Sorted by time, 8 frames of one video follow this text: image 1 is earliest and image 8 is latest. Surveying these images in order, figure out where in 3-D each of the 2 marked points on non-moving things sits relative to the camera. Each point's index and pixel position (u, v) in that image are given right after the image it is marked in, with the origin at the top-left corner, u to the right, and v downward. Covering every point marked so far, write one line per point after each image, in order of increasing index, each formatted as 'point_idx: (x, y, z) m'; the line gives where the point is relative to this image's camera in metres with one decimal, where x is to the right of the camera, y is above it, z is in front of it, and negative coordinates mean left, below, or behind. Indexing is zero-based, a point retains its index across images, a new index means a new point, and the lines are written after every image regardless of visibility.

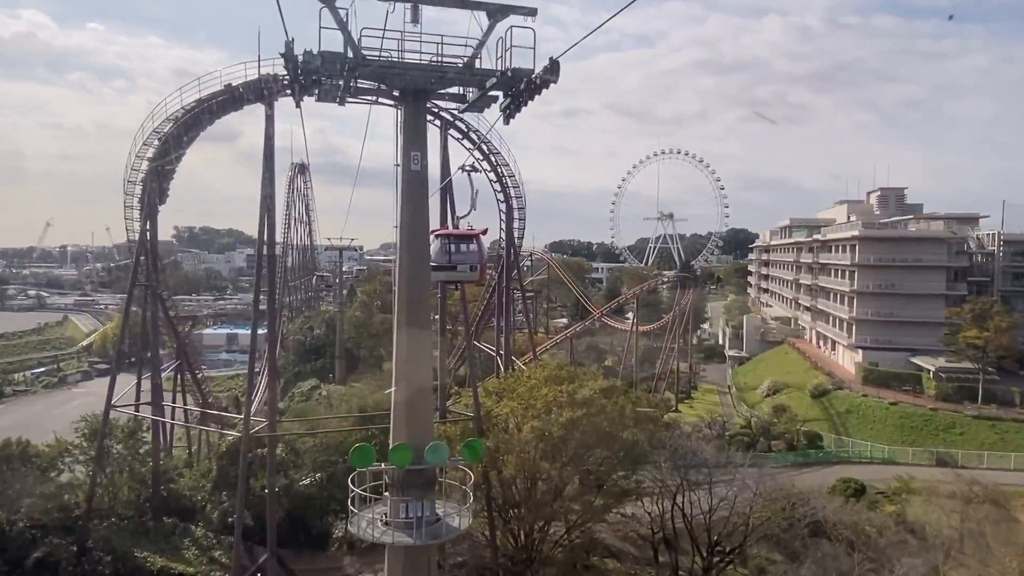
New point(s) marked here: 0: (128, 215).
0: (-7.1, +1.4, +13.5) m
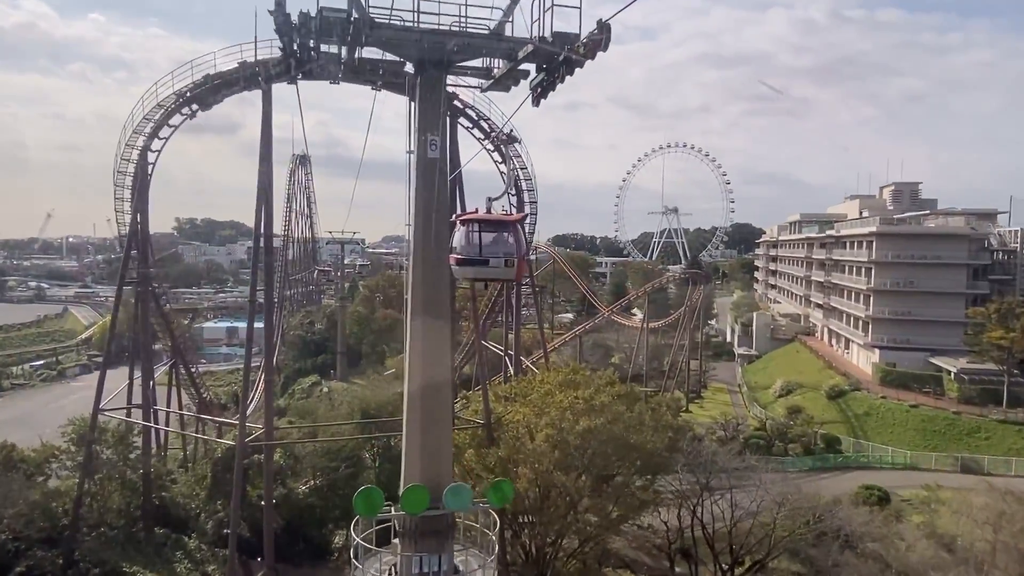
0: (-6.9, +1.5, +12.8) m
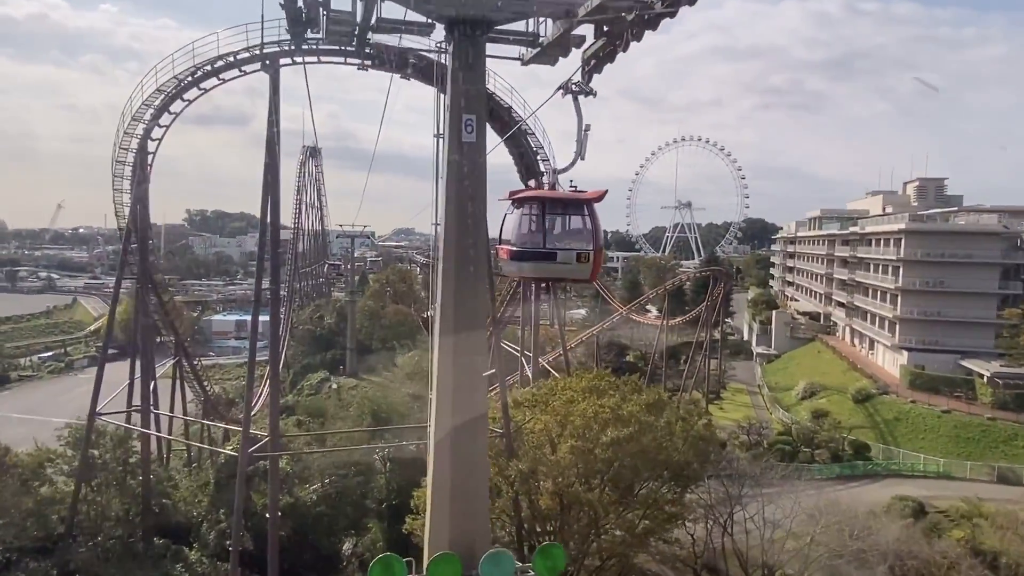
0: (-6.6, +1.5, +12.1) m
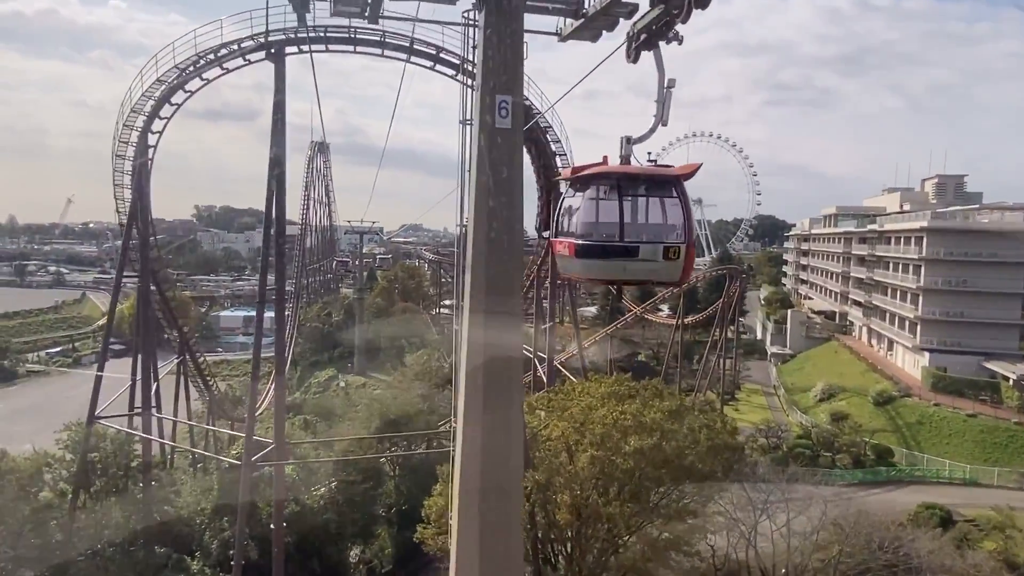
0: (-6.3, +1.6, +11.7) m
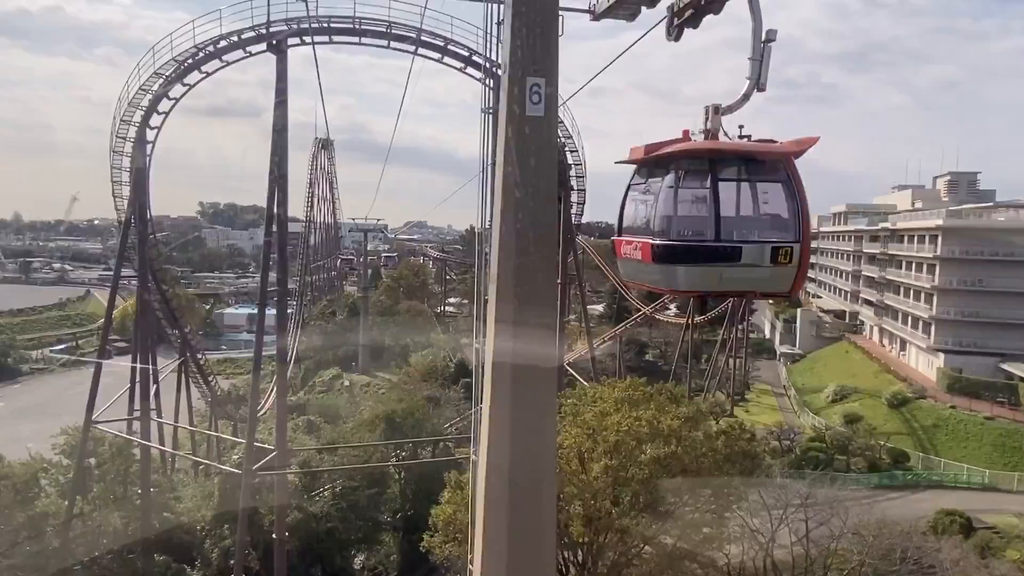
0: (-6.2, +1.6, +11.4) m
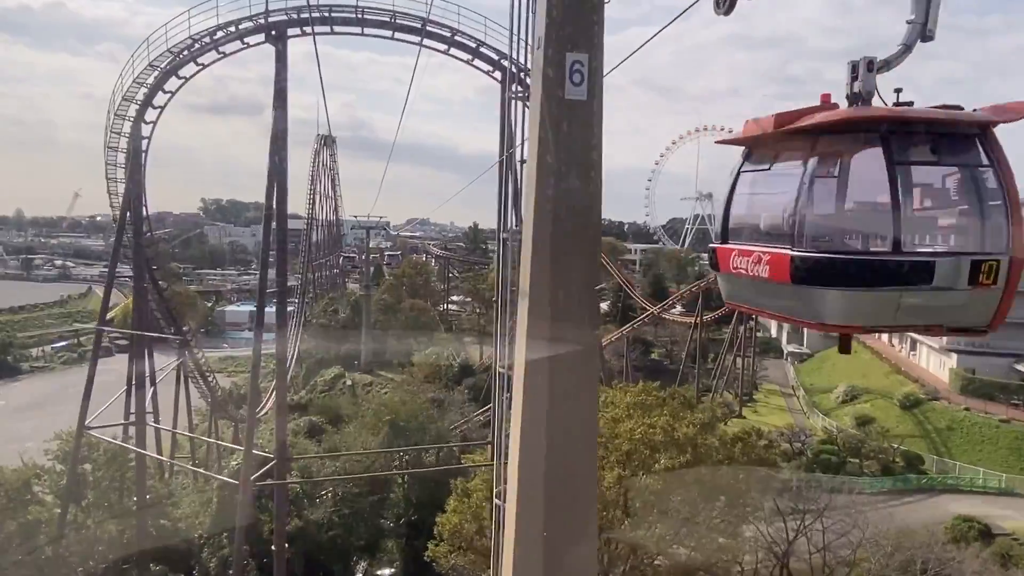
0: (-6.1, +1.6, +11.0) m
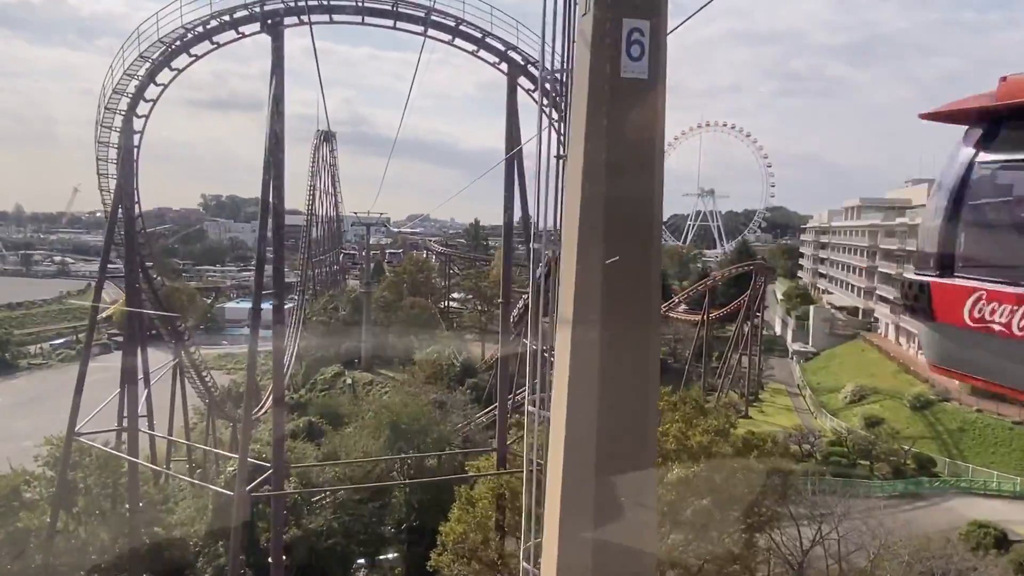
0: (-6.0, +1.6, +10.6) m
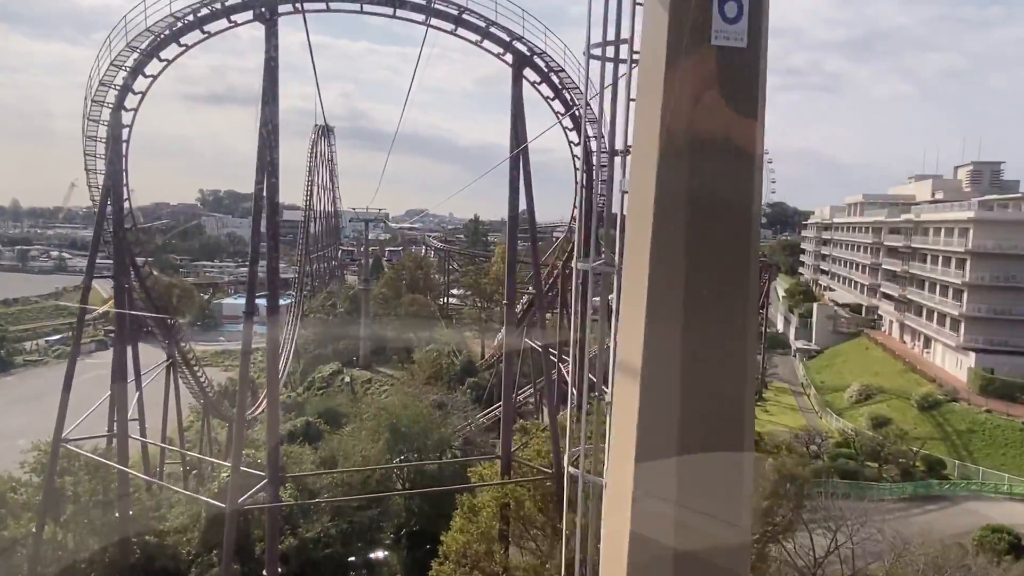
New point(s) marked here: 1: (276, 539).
0: (-5.9, +1.6, +10.2) m
1: (-3.0, -3.2, +9.2) m
